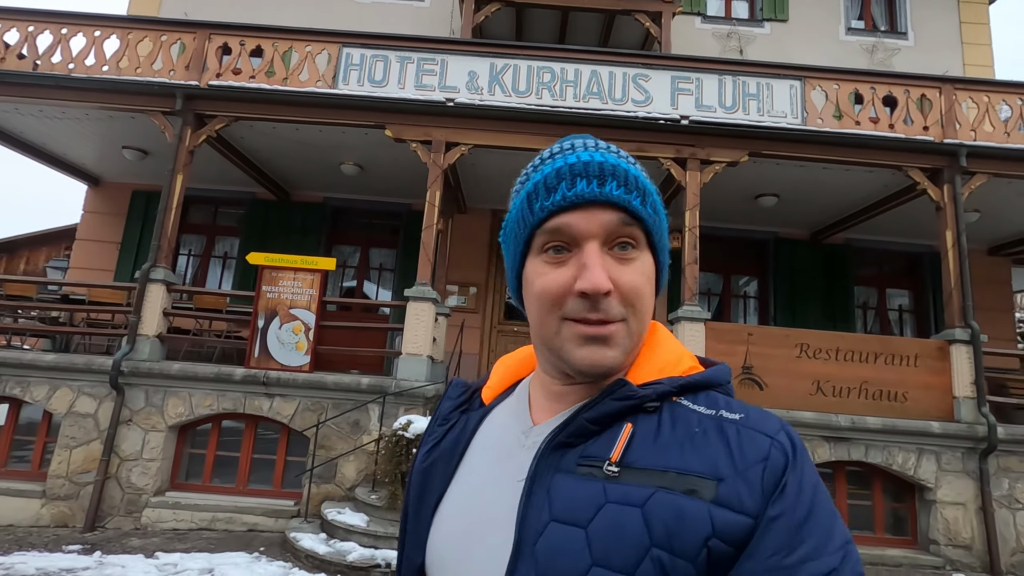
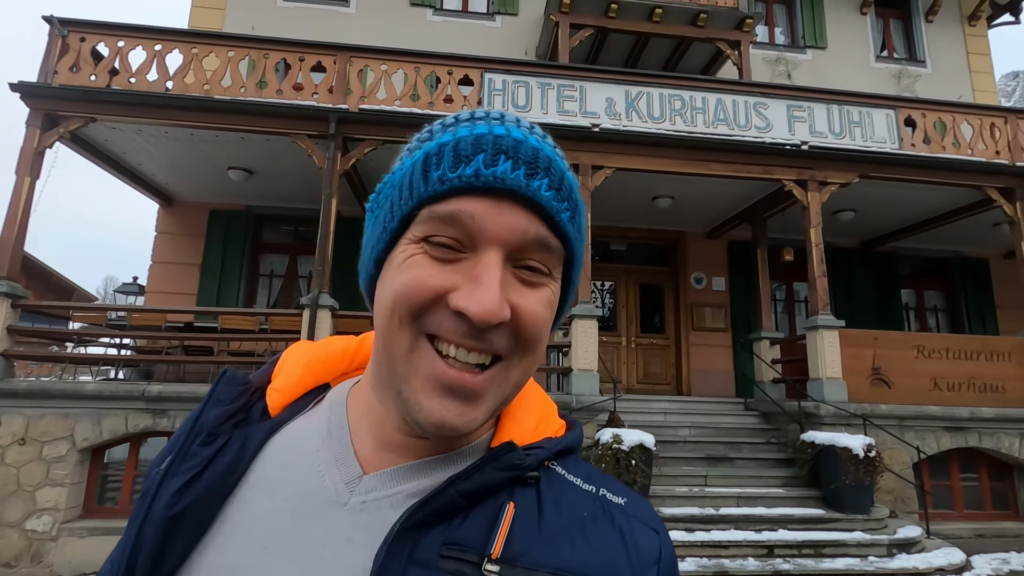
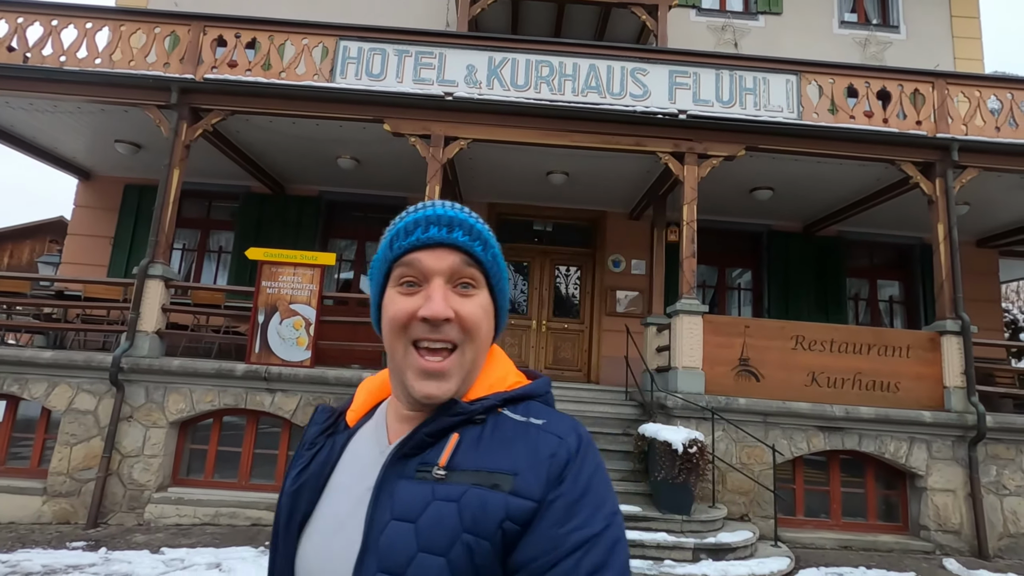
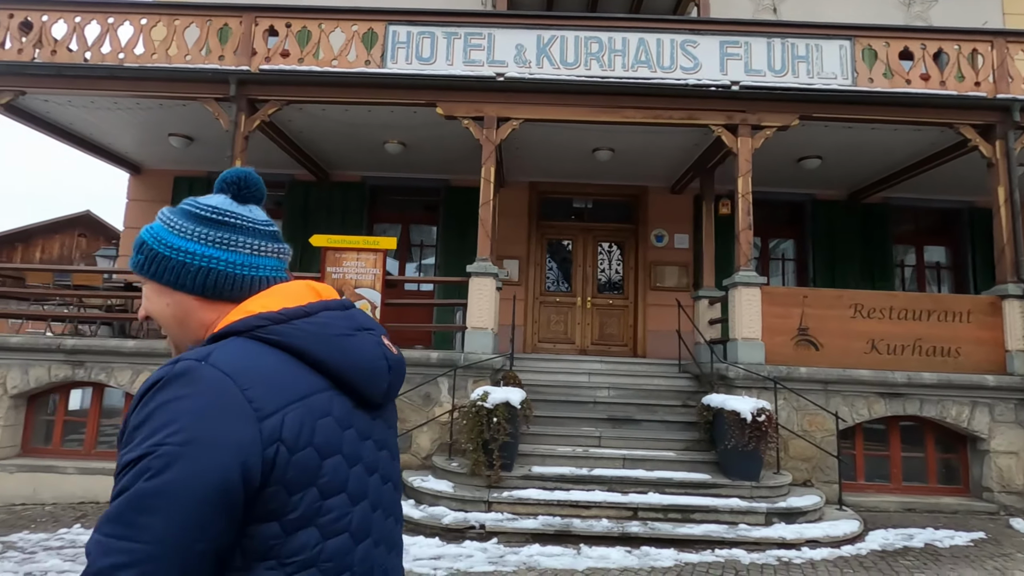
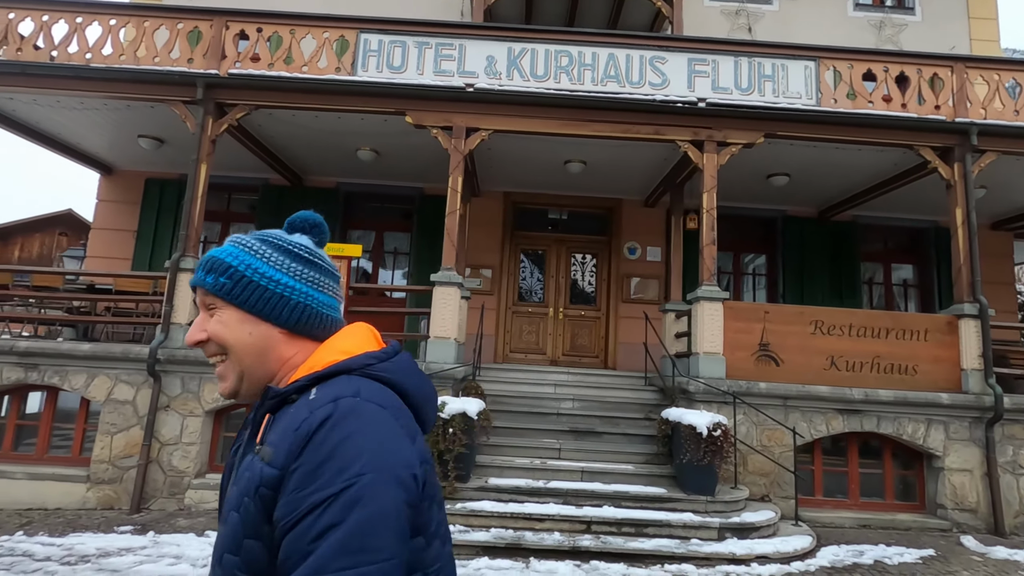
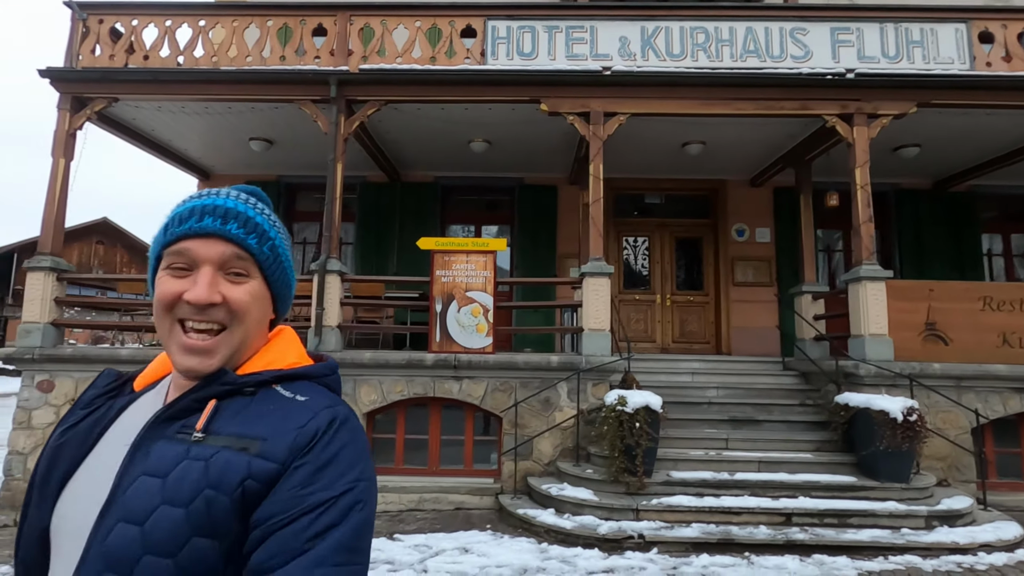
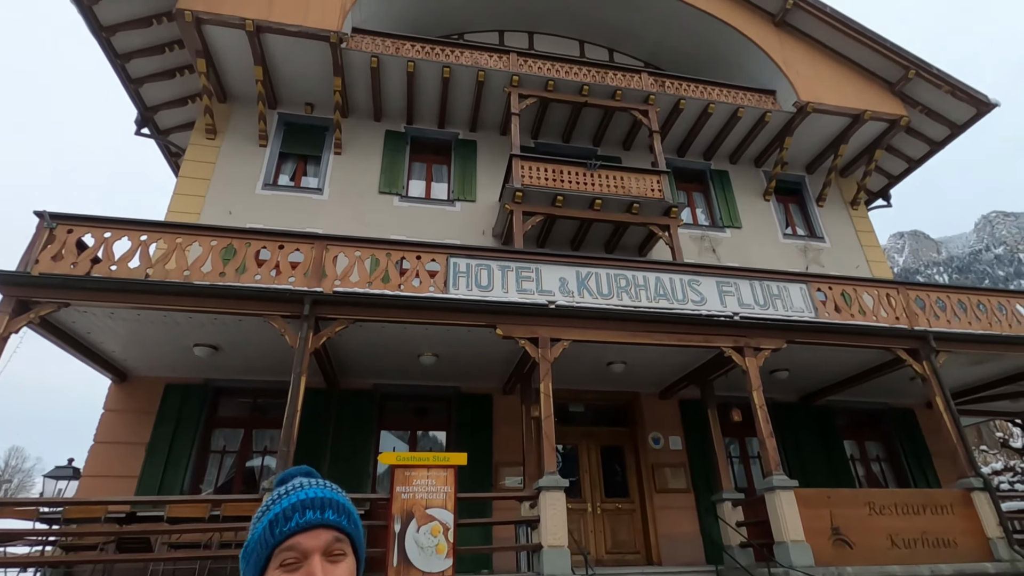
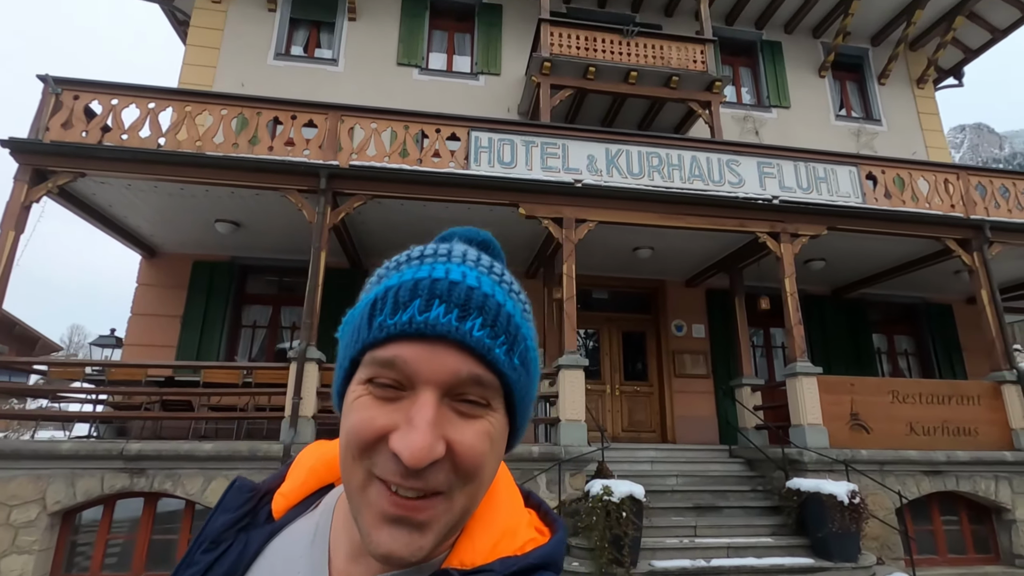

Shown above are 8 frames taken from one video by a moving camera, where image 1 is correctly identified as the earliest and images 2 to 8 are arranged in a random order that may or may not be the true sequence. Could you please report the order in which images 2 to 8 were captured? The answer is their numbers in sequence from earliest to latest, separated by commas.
3, 5, 4, 6, 2, 8, 7
